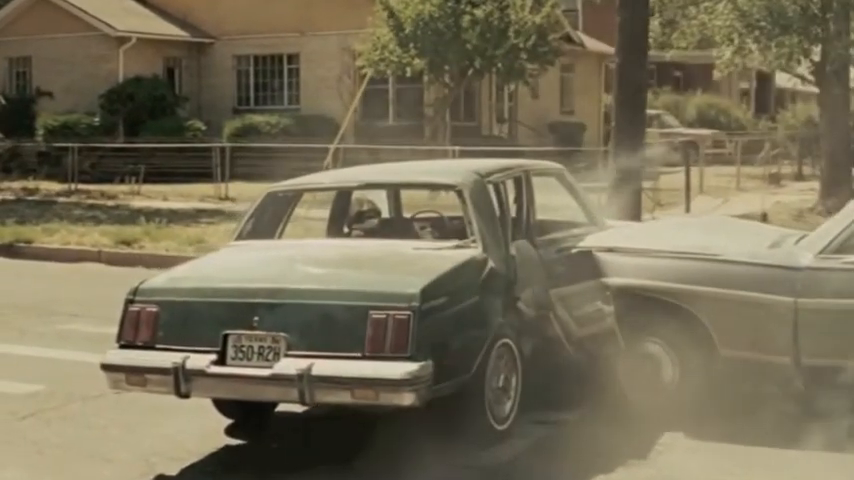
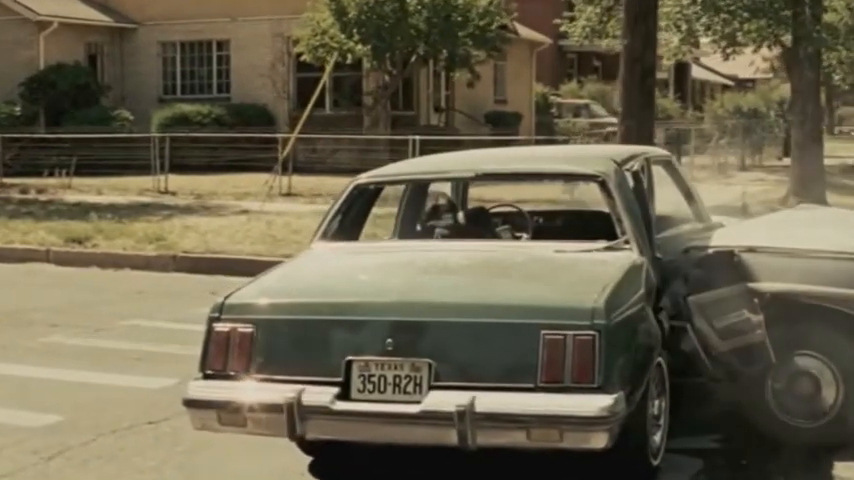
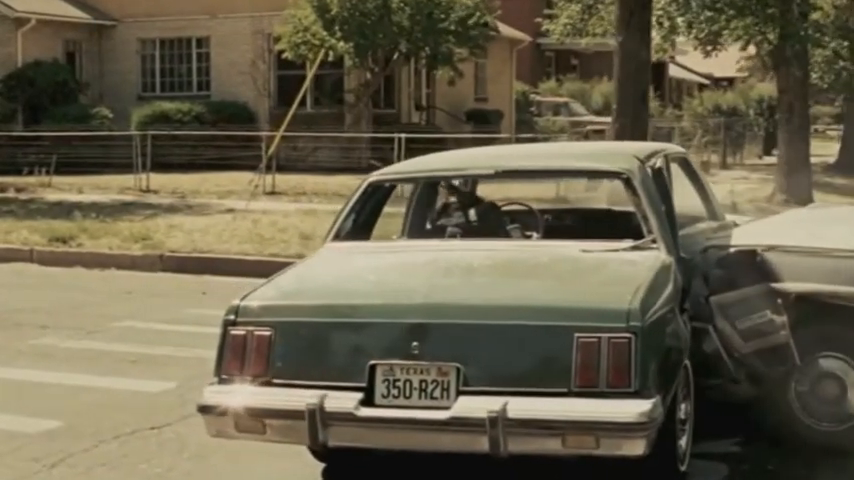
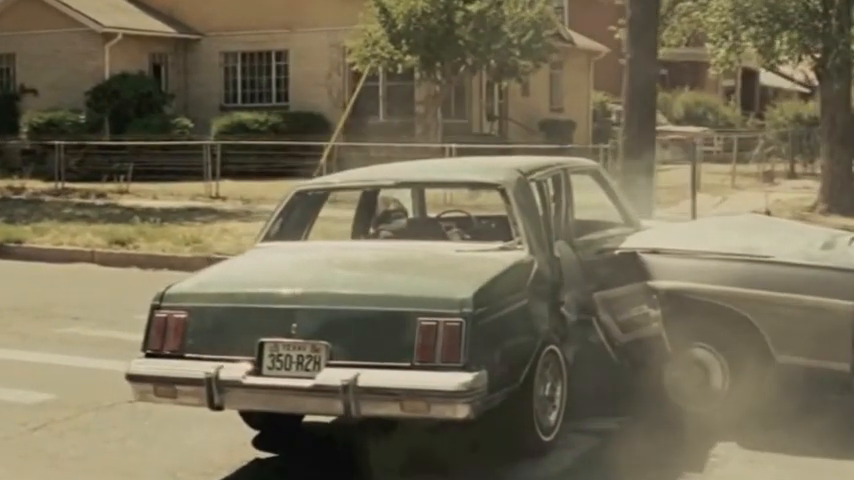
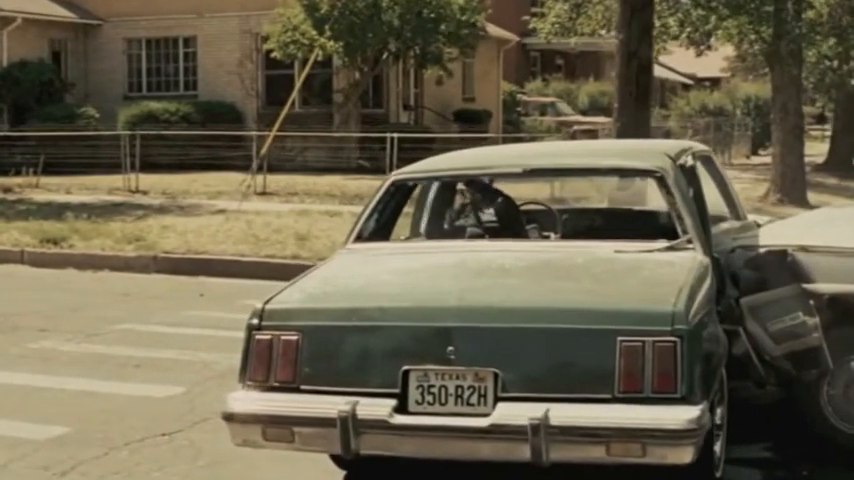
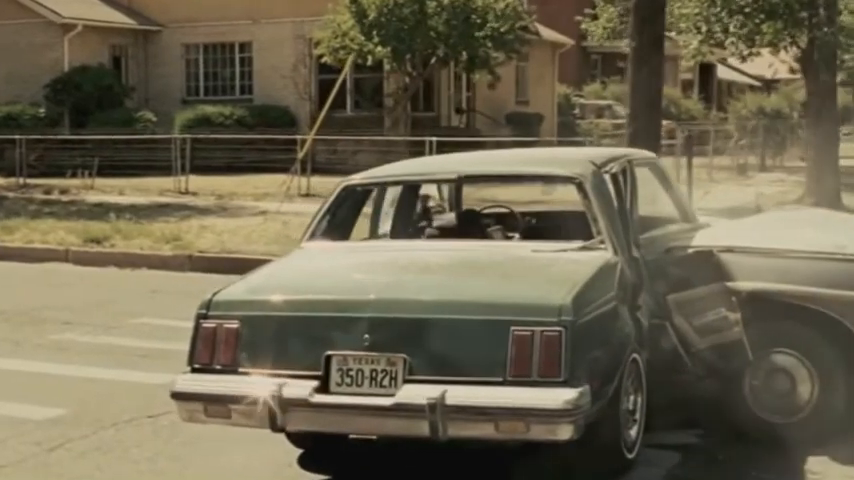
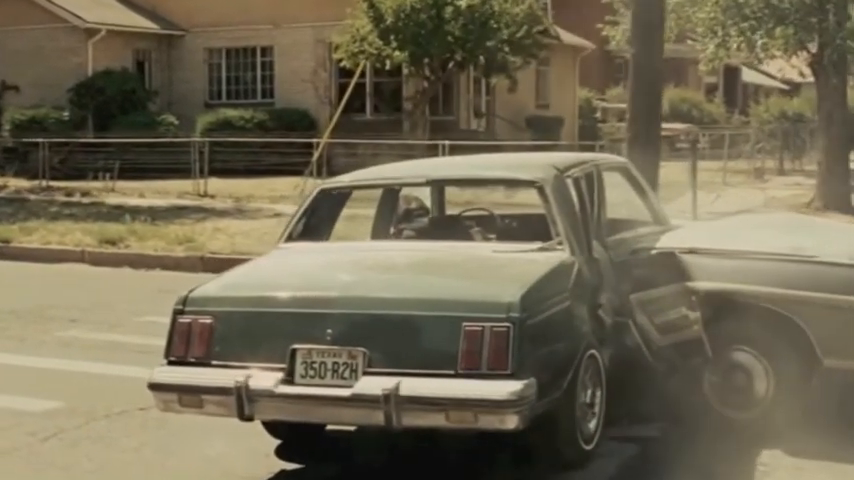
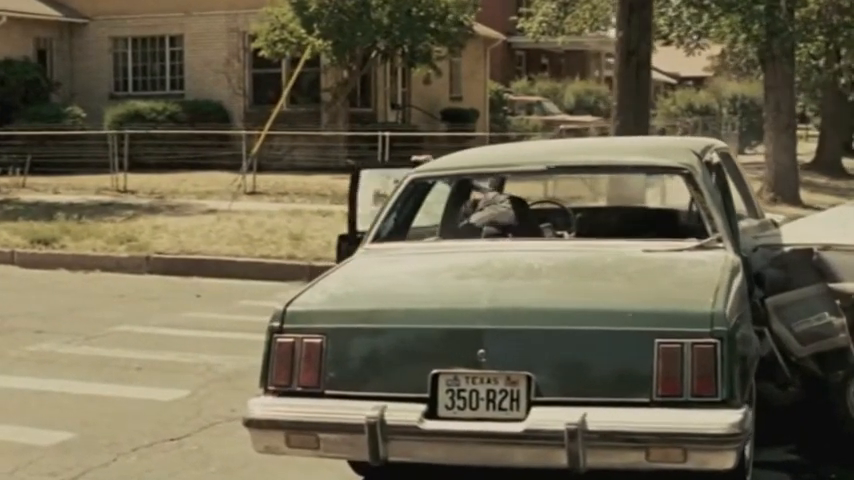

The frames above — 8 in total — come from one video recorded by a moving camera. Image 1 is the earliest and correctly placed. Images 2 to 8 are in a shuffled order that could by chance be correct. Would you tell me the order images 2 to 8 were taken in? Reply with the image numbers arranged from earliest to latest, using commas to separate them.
4, 7, 6, 2, 3, 5, 8
